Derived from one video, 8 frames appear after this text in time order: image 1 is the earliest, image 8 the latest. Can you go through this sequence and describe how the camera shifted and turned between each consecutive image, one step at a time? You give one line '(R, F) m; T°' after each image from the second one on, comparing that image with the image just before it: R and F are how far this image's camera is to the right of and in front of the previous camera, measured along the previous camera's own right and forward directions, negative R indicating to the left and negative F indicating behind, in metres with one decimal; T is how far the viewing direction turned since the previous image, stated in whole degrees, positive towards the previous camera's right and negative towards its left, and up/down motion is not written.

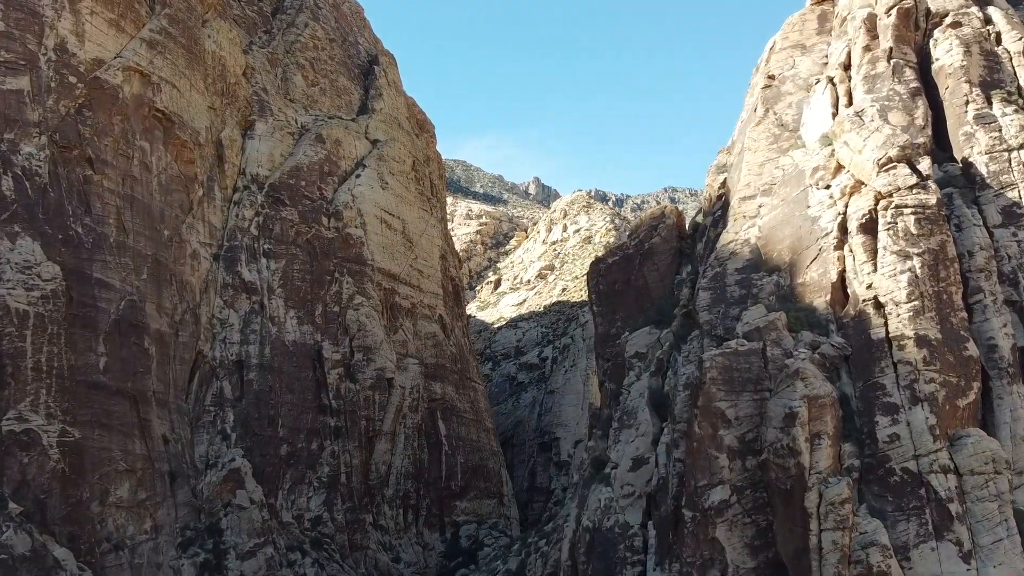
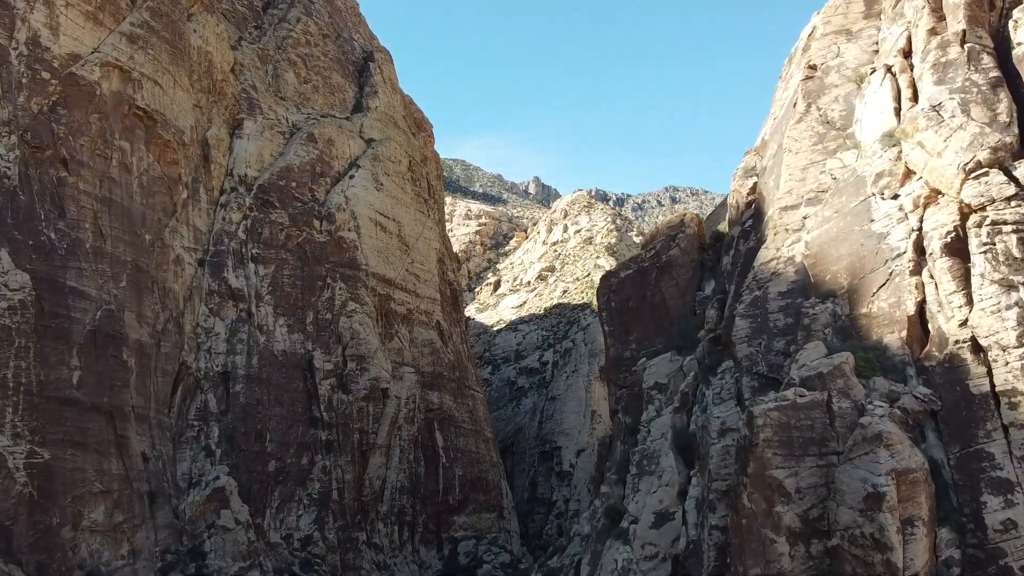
(0.0, +1.2) m; 0°
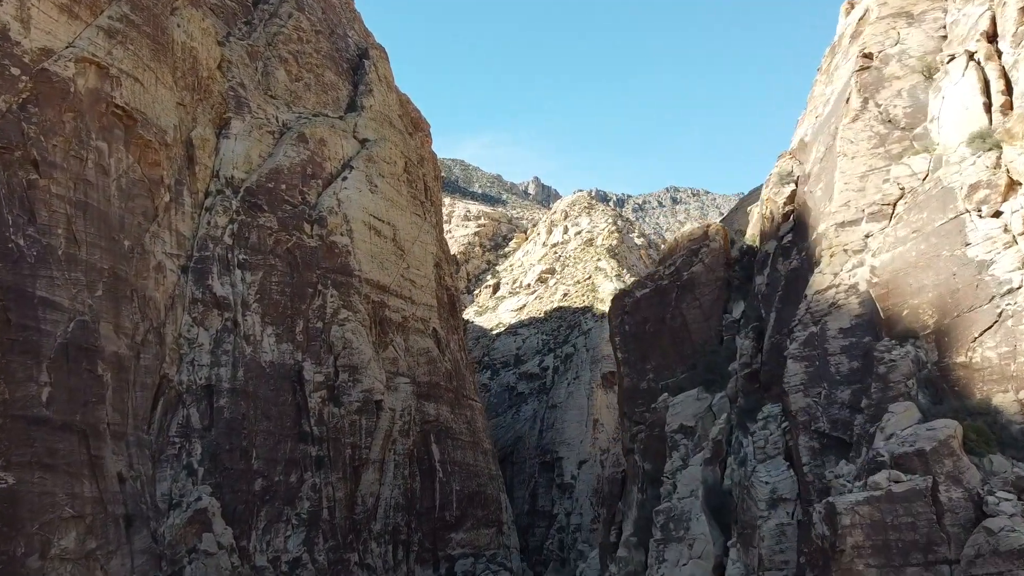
(0.0, +1.2) m; 0°
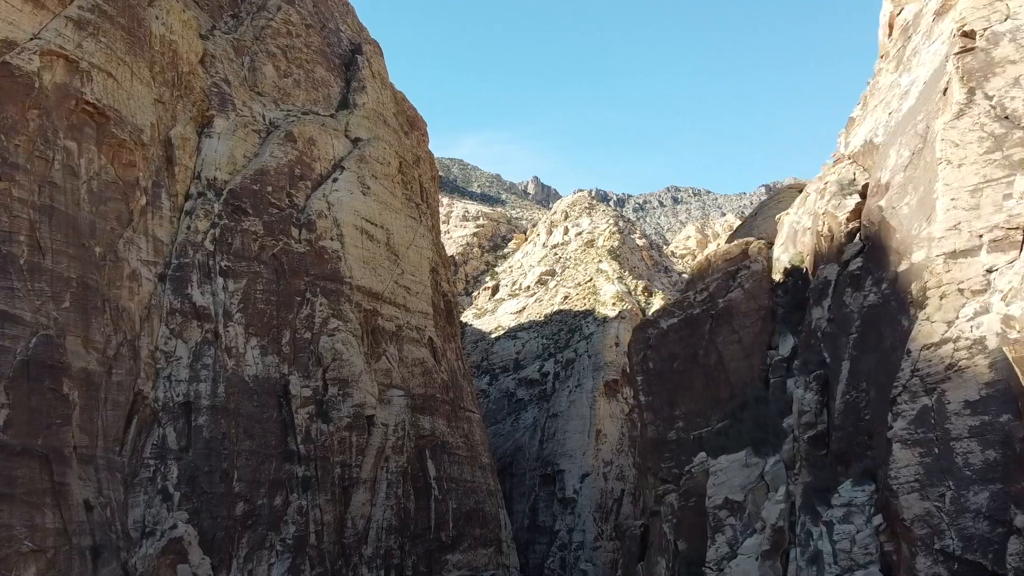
(0.0, +1.5) m; 0°
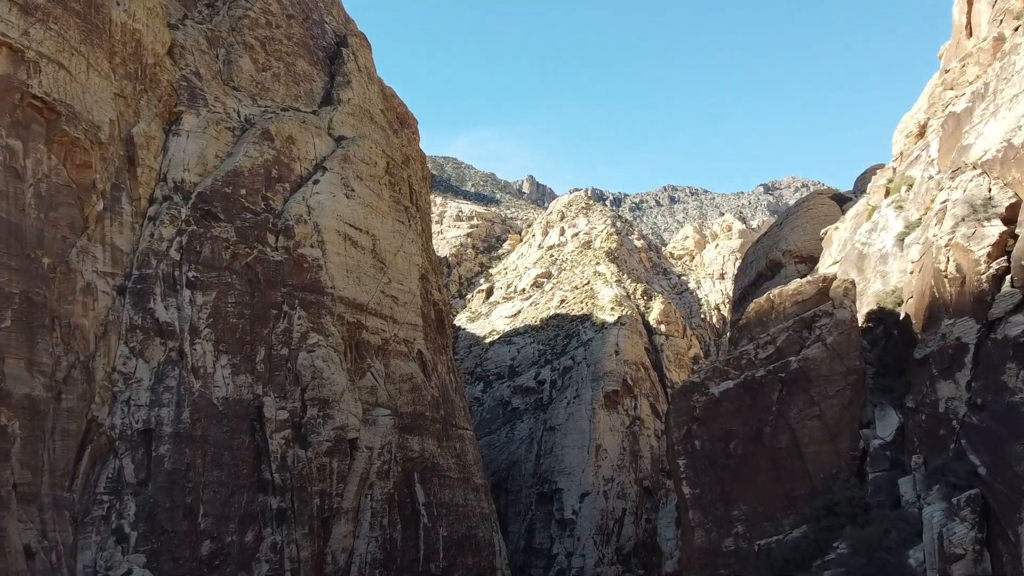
(0.0, +2.0) m; 0°
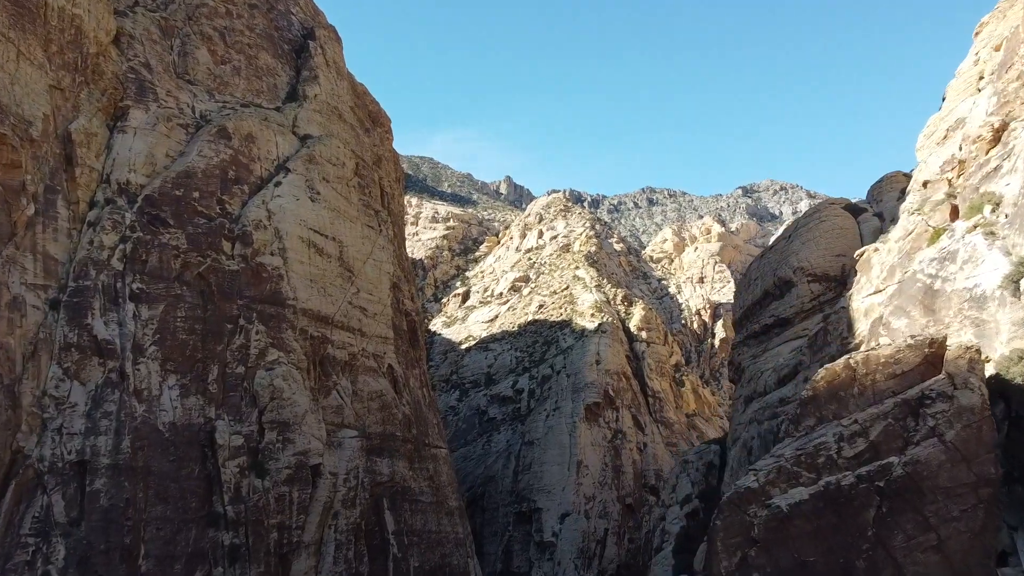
(0.0, +1.7) m; +2°
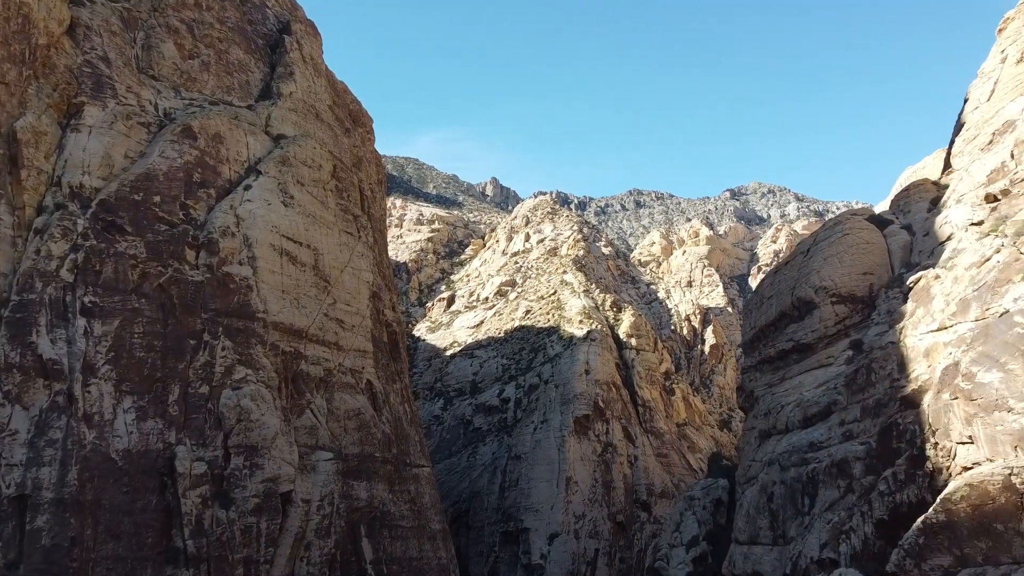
(0.0, +1.5) m; +1°
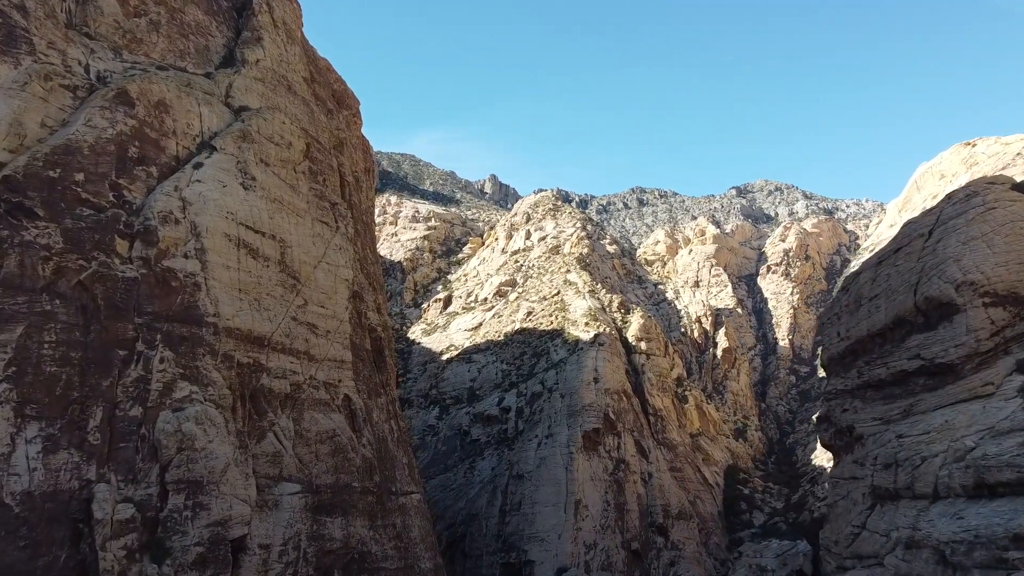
(-0.1, +3.6) m; 0°
